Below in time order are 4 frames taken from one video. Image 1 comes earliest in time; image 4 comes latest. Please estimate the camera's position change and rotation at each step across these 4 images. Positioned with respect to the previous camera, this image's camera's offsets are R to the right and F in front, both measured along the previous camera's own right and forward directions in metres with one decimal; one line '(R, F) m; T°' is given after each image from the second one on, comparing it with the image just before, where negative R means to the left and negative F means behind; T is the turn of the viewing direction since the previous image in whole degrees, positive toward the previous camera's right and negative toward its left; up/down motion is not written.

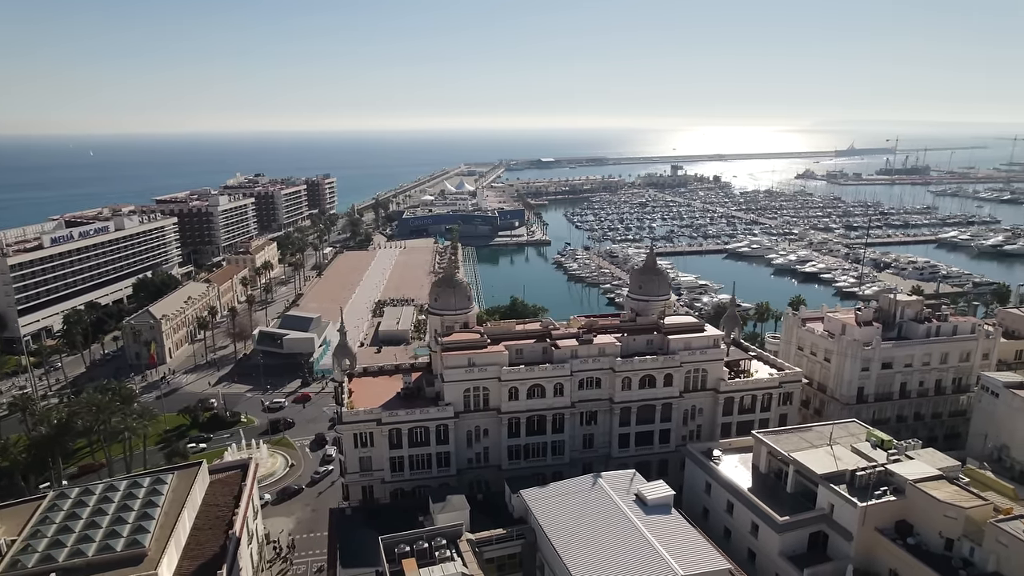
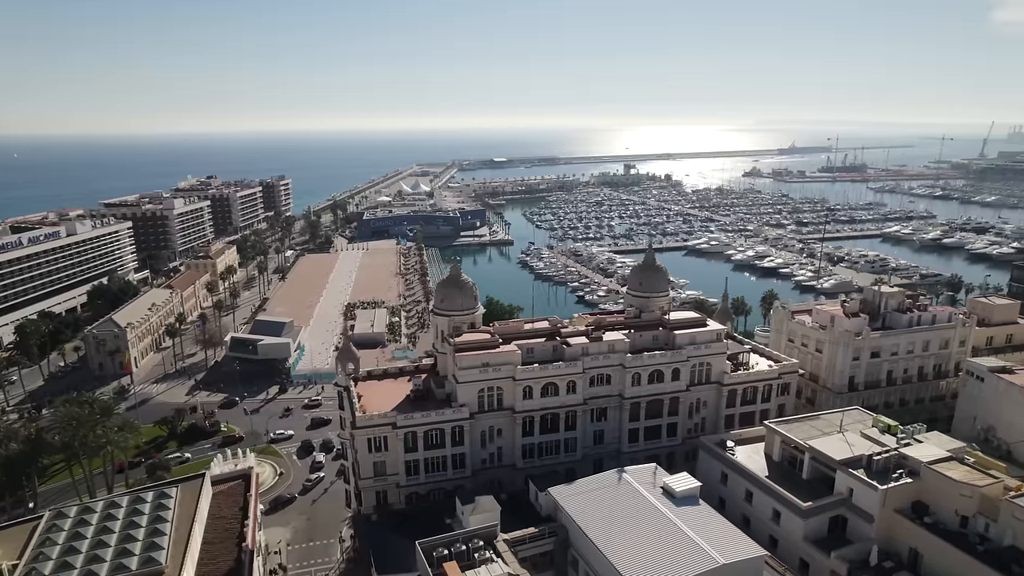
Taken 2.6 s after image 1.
(-4.7, +0.1) m; +4°
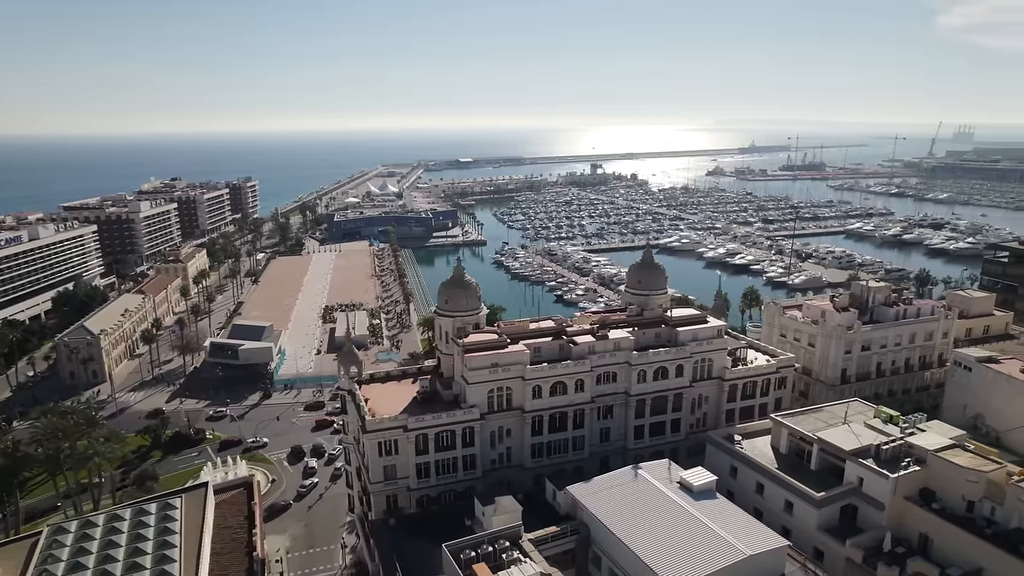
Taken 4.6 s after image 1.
(-3.3, +0.1) m; +3°
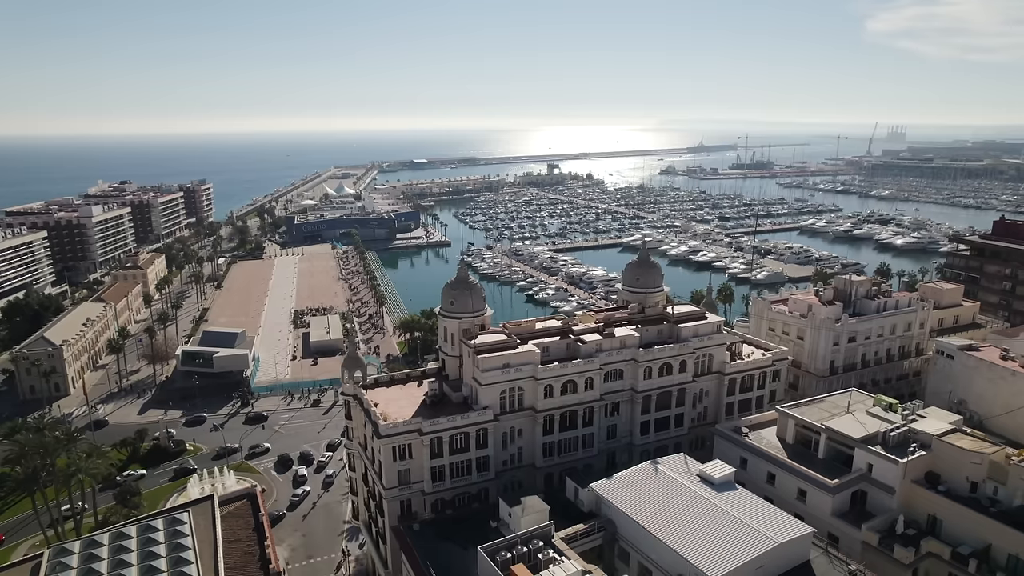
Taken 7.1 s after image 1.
(-4.4, +0.1) m; +4°
